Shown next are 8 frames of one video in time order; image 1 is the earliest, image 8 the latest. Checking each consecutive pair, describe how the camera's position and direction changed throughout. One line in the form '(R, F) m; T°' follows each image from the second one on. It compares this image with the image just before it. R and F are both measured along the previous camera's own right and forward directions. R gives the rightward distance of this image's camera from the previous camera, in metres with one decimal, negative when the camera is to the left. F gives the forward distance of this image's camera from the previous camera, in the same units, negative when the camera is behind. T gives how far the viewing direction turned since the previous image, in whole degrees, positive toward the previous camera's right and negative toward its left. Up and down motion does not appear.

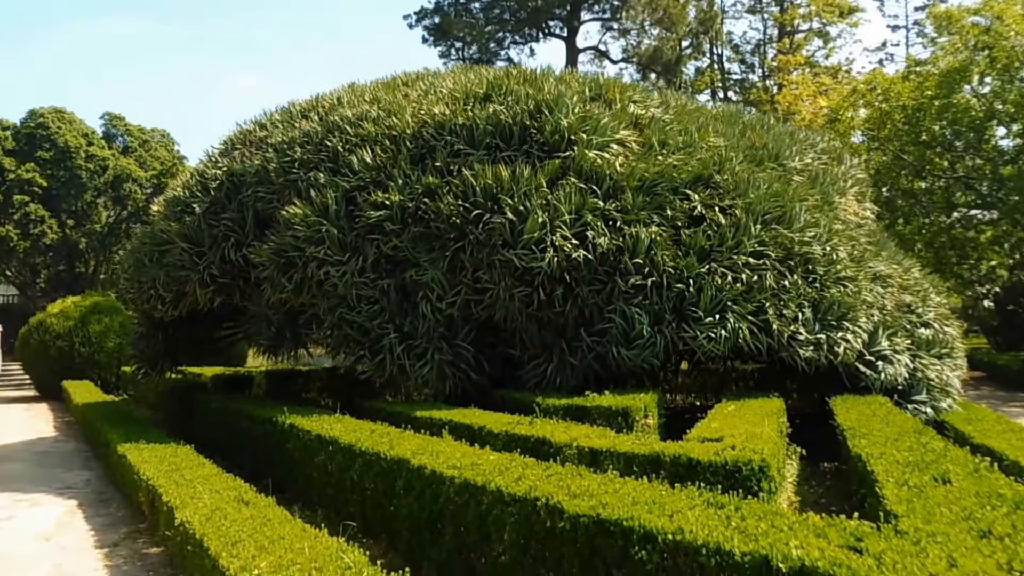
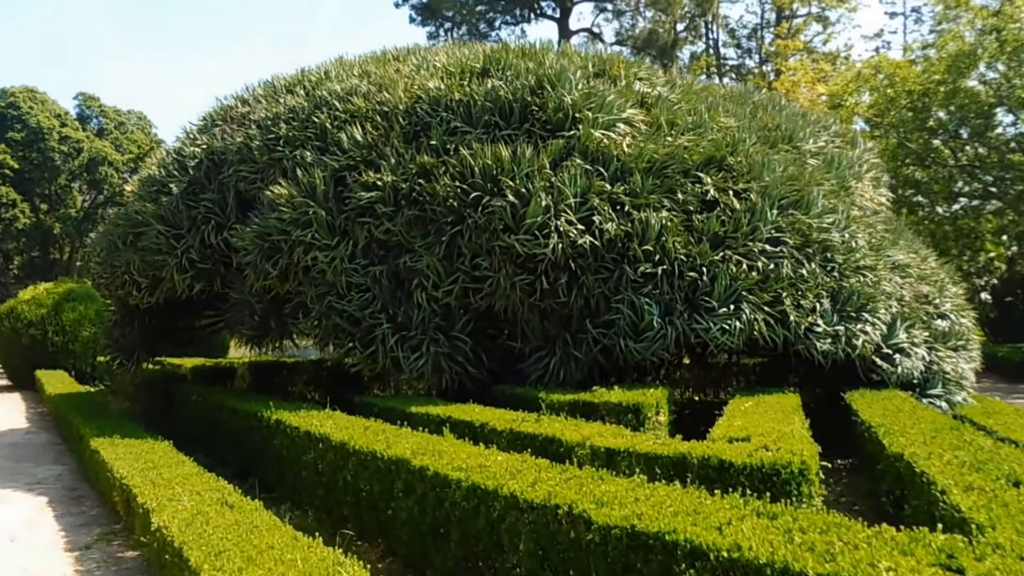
(-0.2, +0.5) m; +1°
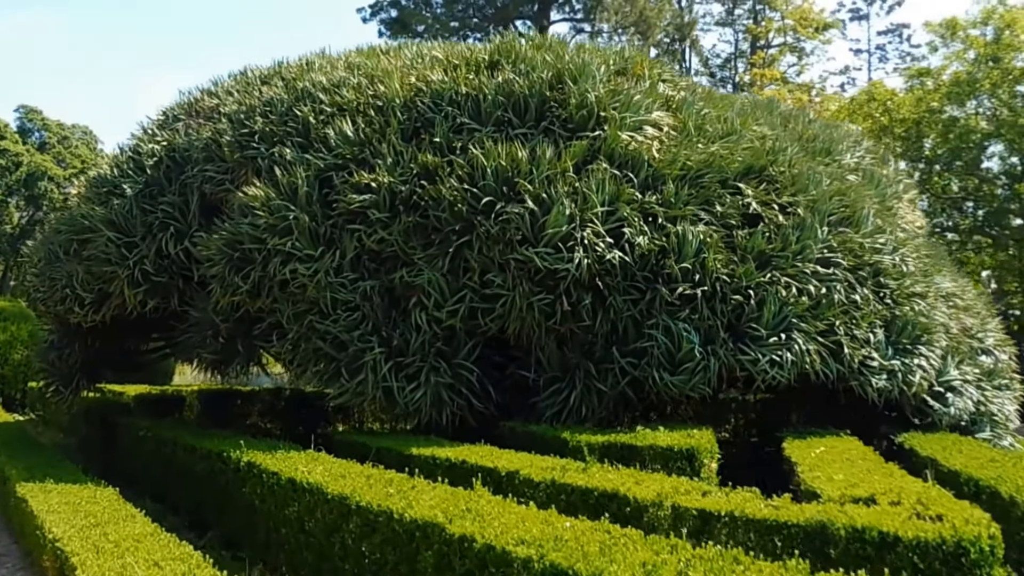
(-0.5, +1.0) m; +3°
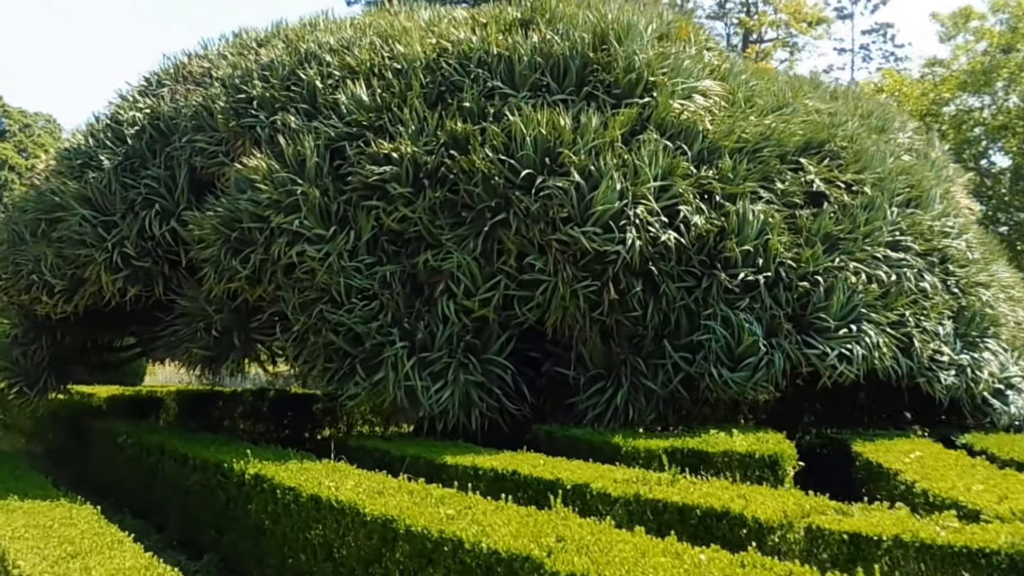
(-0.5, +0.7) m; +2°
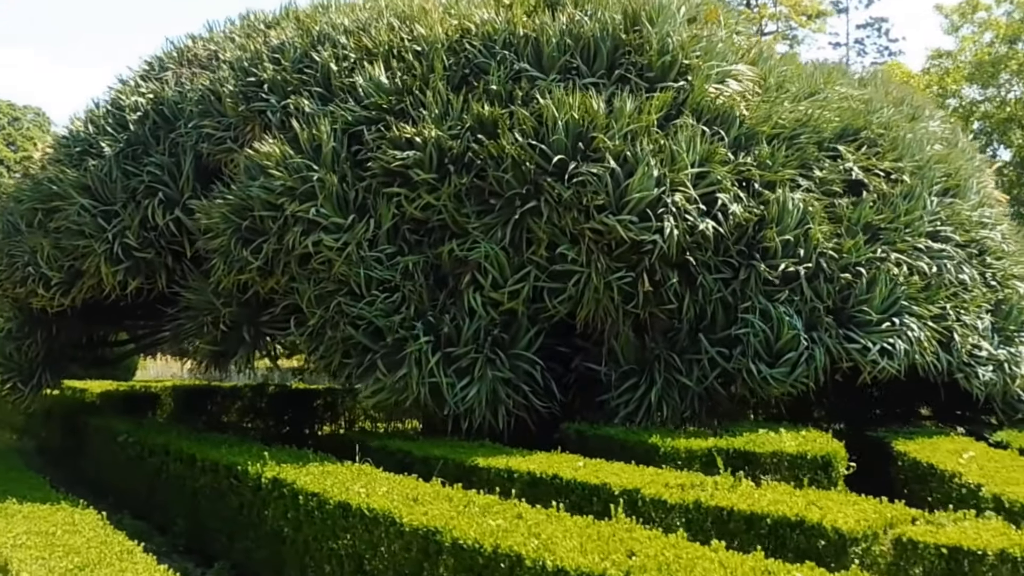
(-0.2, +0.3) m; +1°
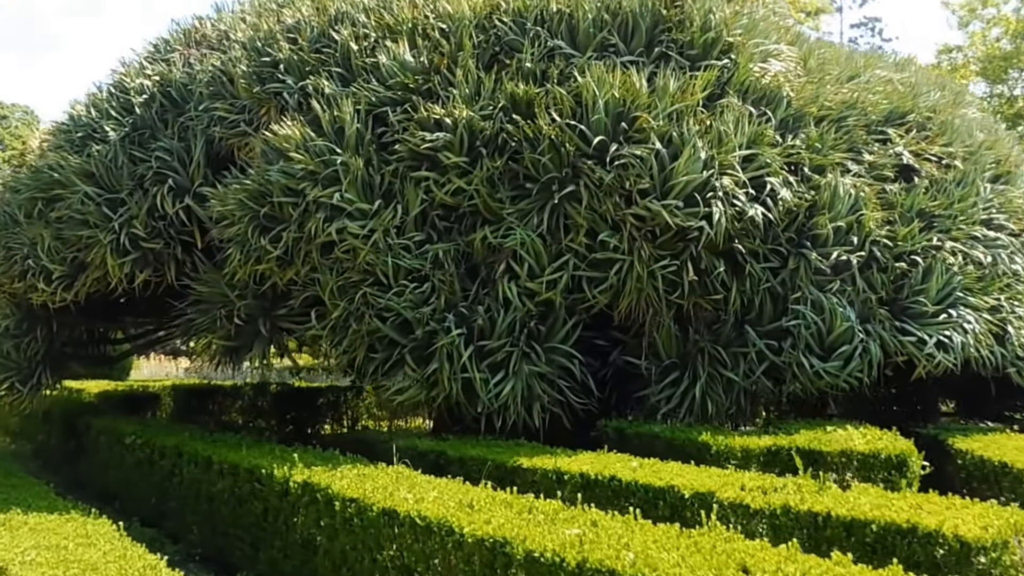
(-0.3, +0.3) m; +1°
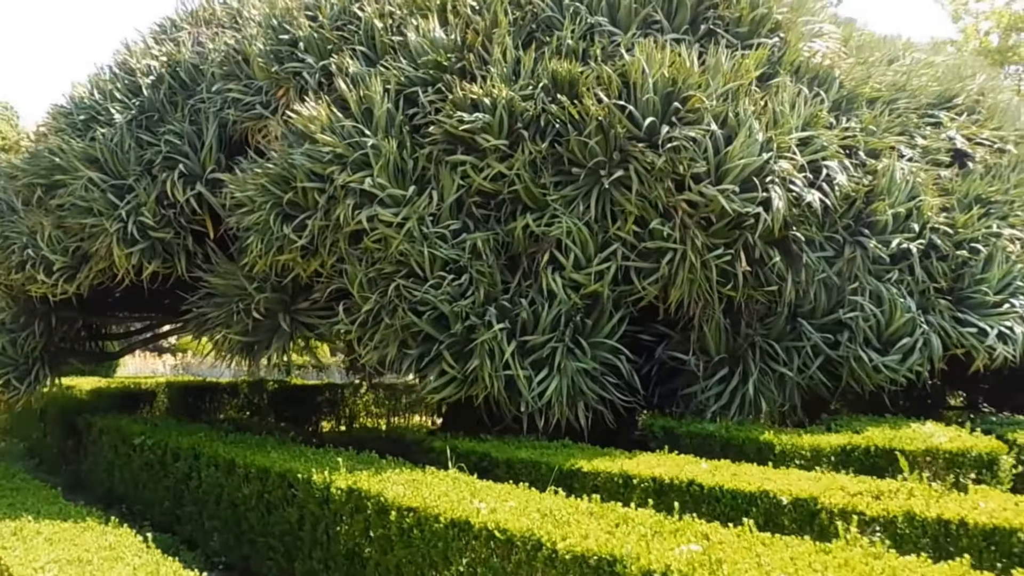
(-0.4, +0.3) m; +2°
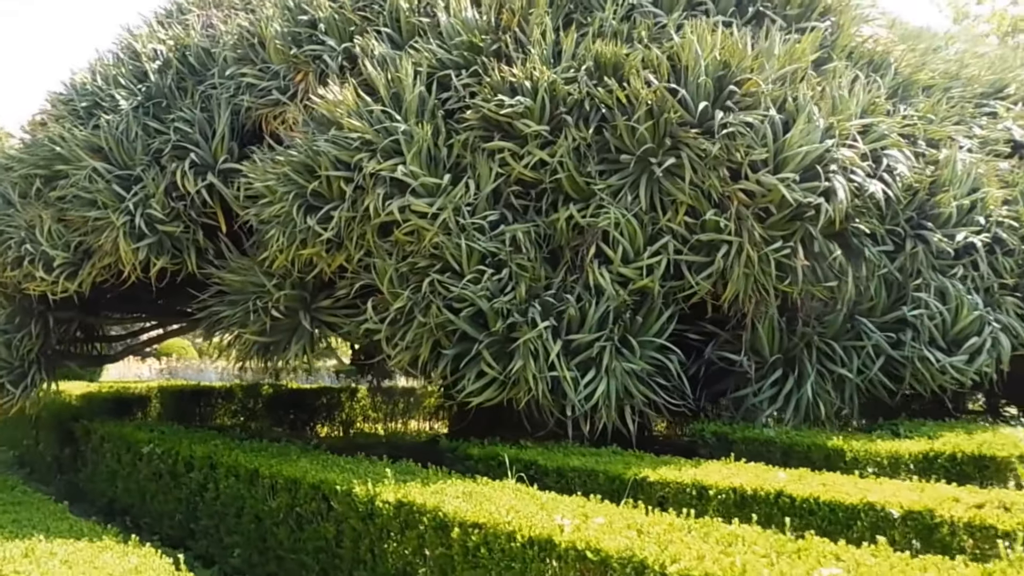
(-0.3, +0.3) m; +1°
